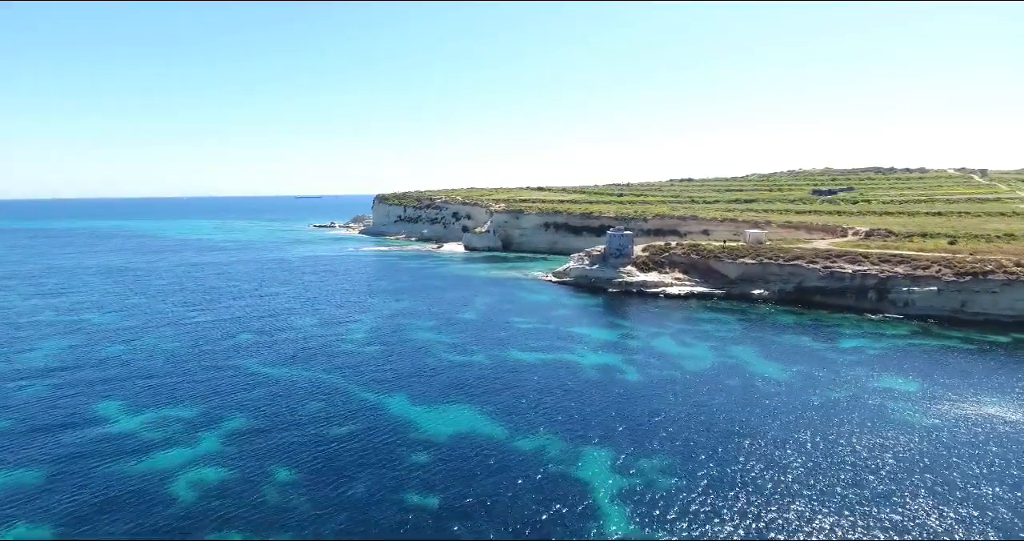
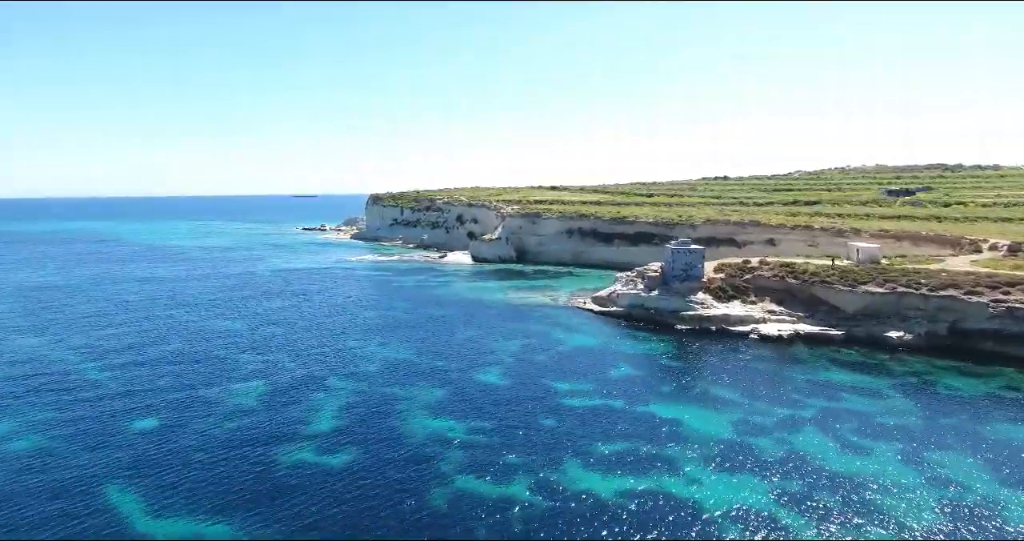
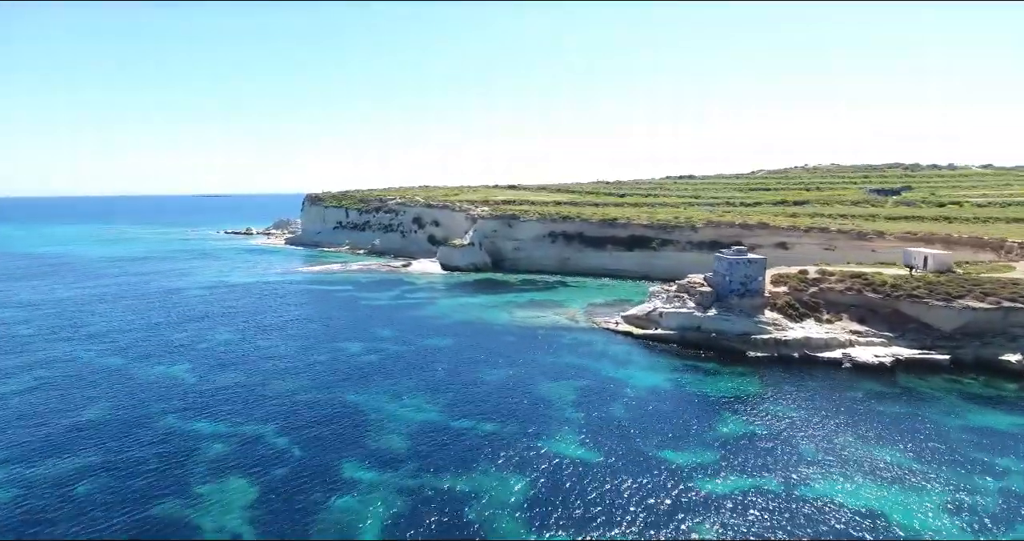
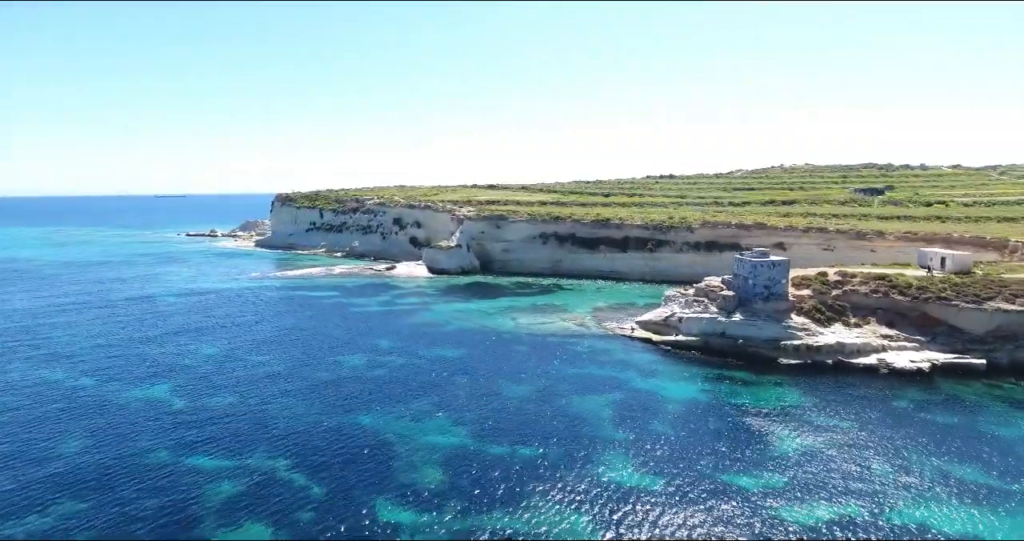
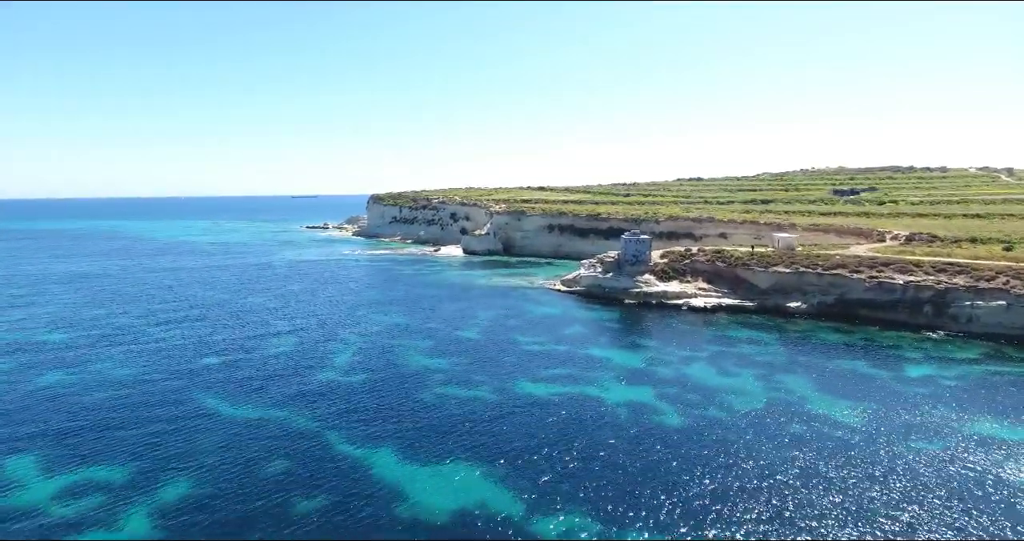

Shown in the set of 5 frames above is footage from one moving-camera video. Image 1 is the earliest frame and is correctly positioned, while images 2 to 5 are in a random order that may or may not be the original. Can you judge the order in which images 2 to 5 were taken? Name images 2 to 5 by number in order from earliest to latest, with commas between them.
5, 2, 3, 4
